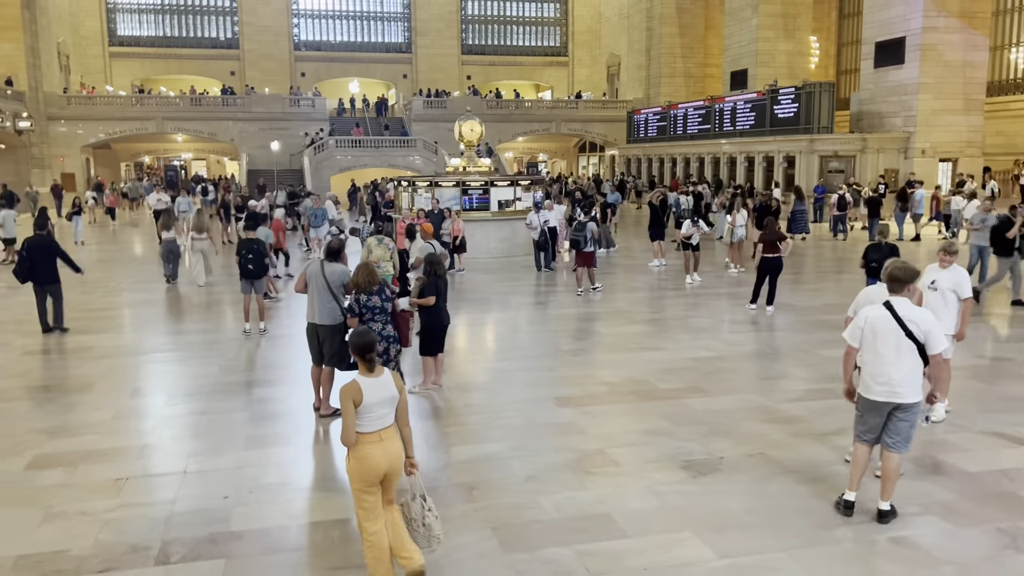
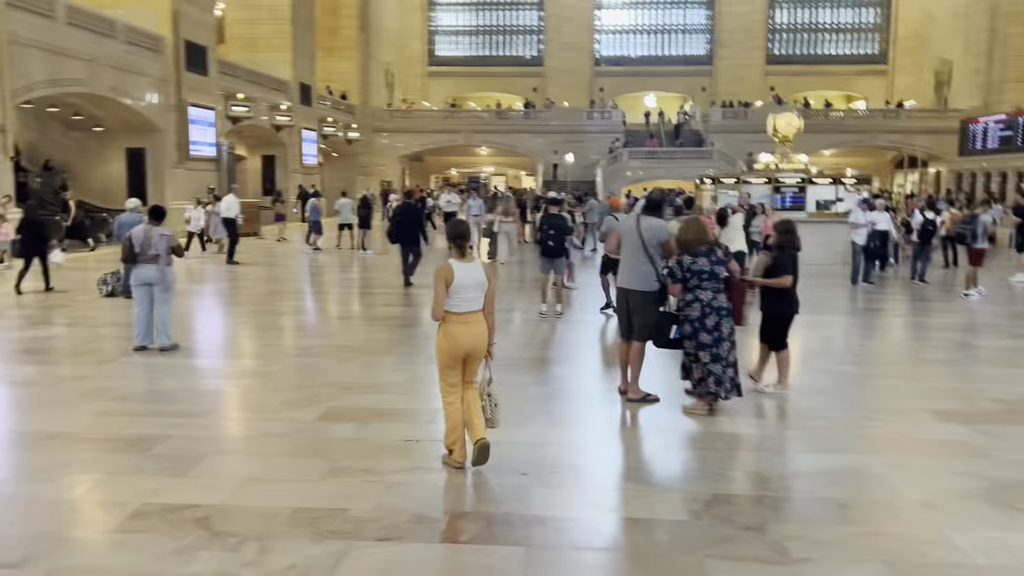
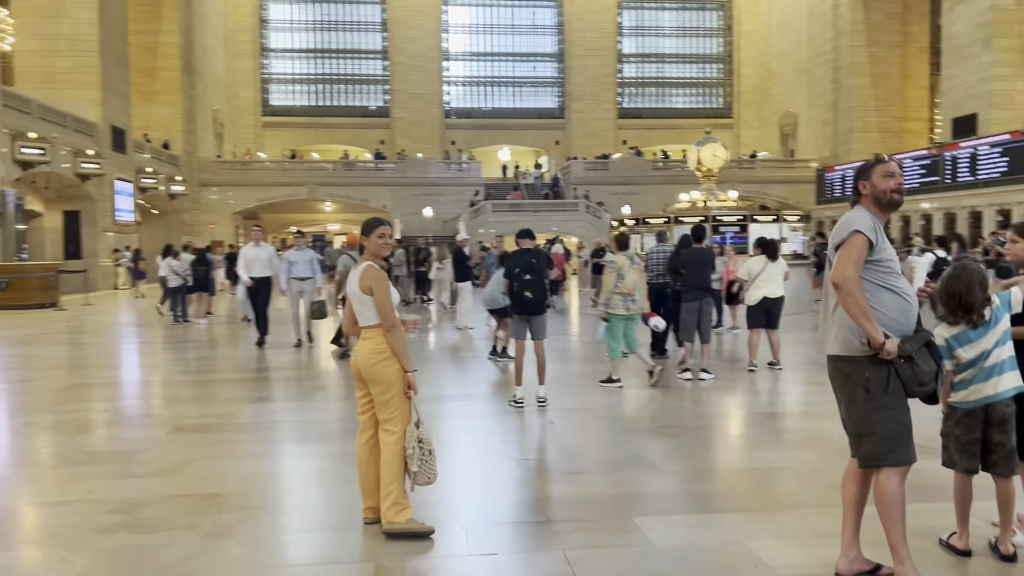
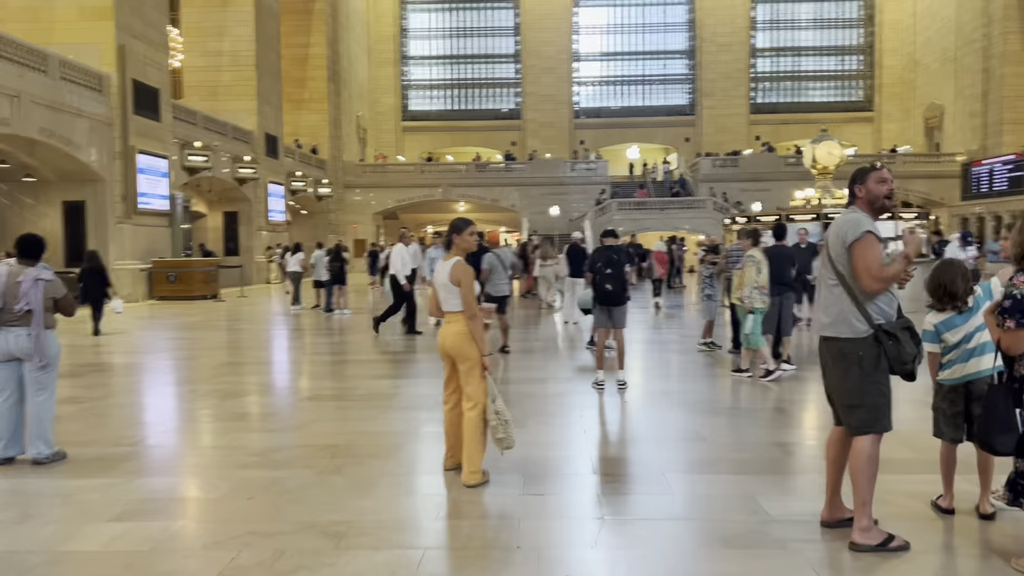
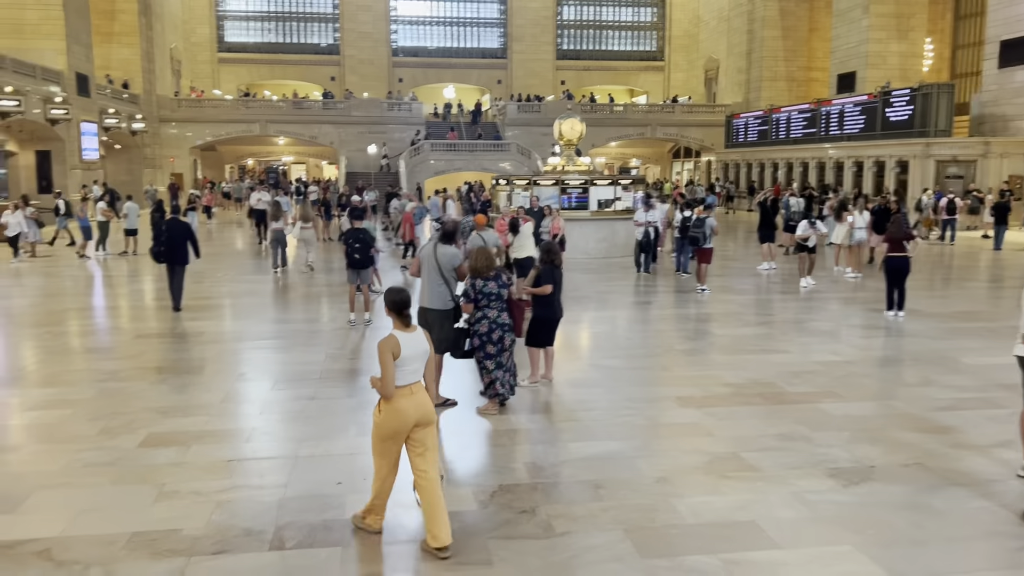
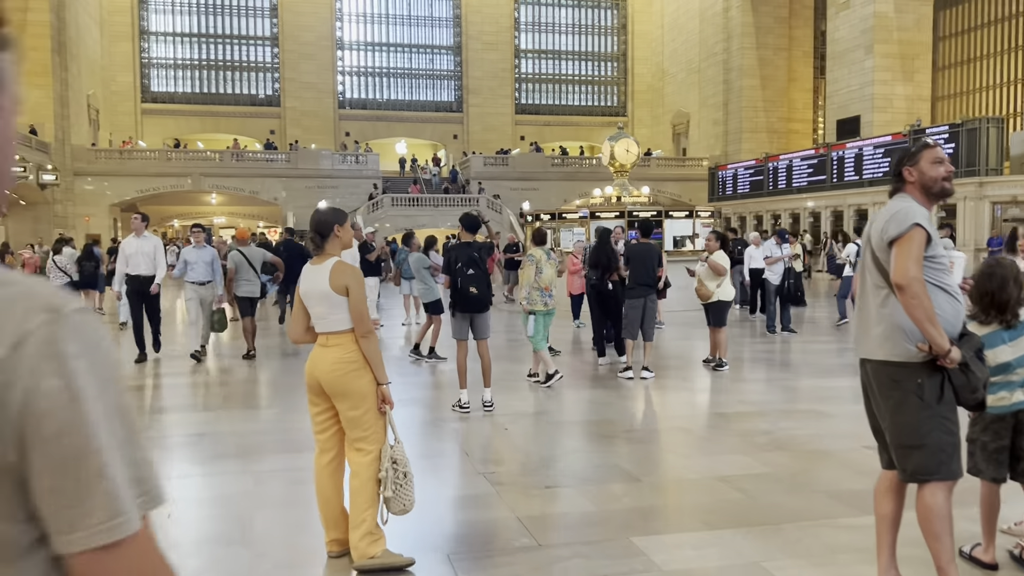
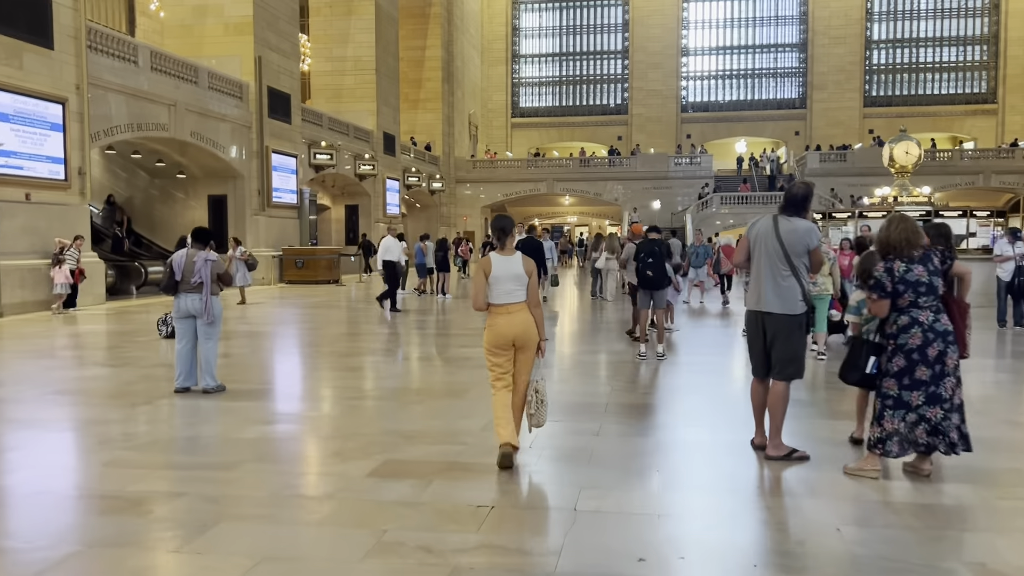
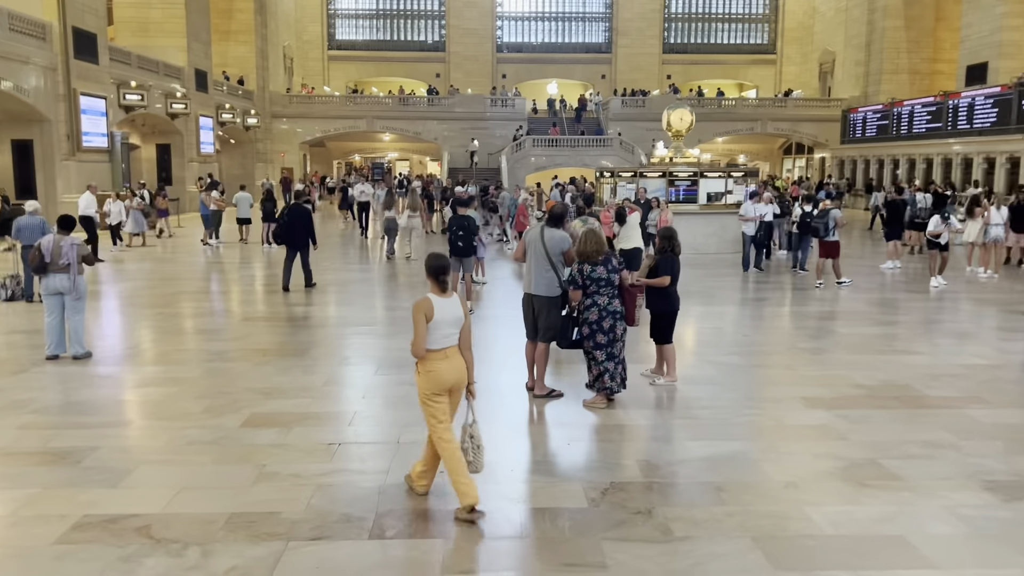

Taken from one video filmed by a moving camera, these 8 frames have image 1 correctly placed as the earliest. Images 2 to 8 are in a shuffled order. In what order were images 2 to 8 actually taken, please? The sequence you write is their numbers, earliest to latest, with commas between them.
5, 8, 2, 7, 4, 3, 6
